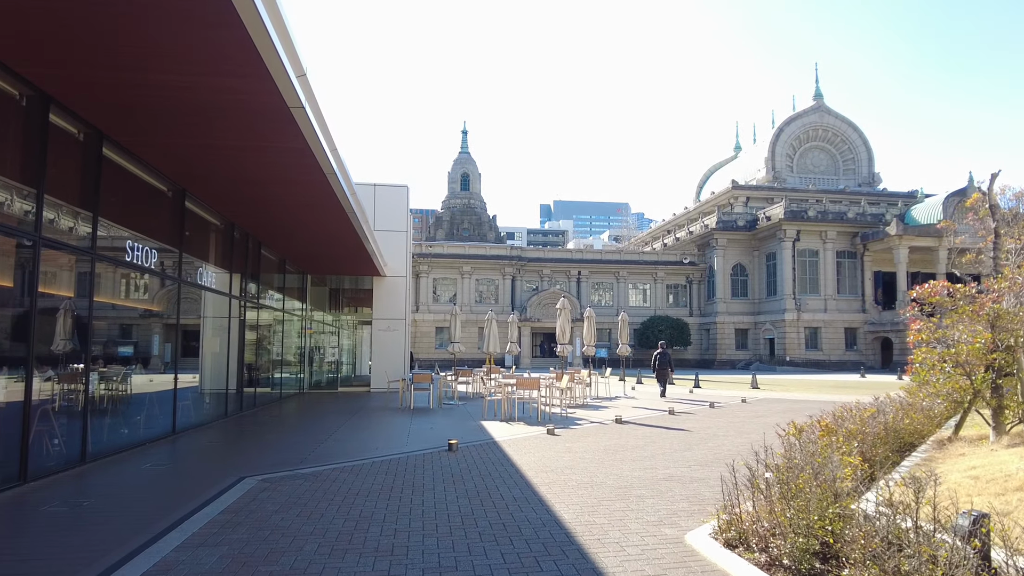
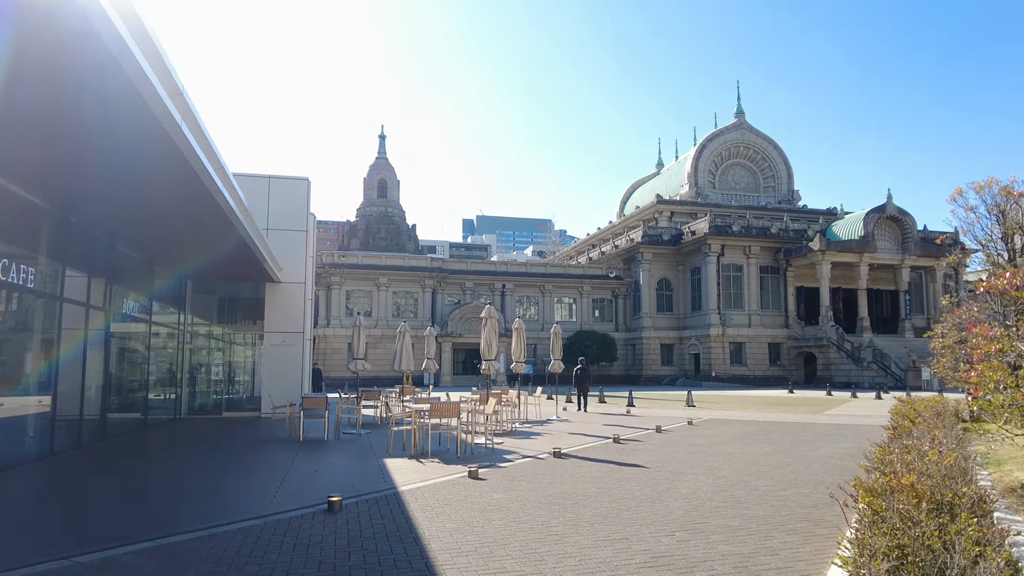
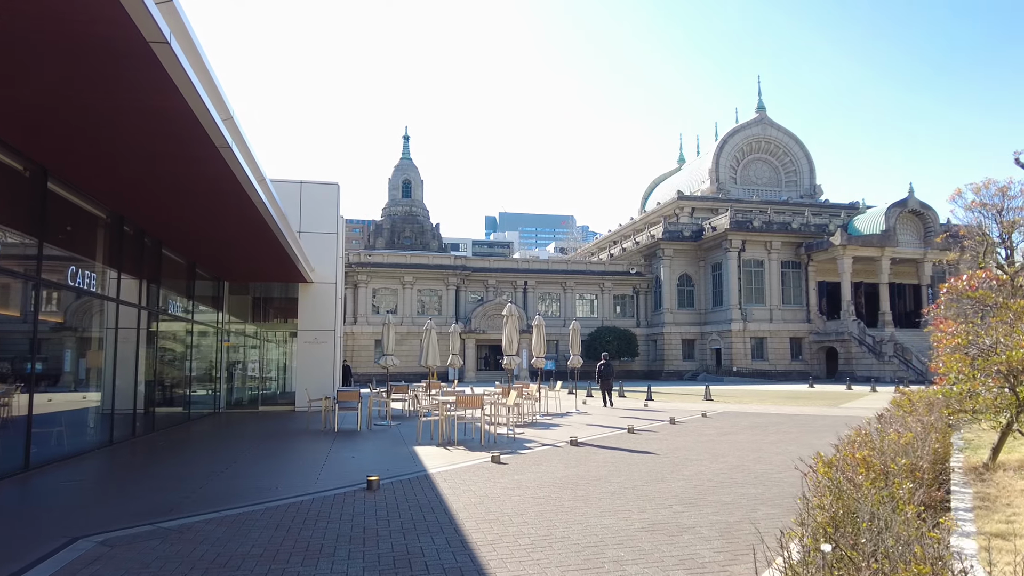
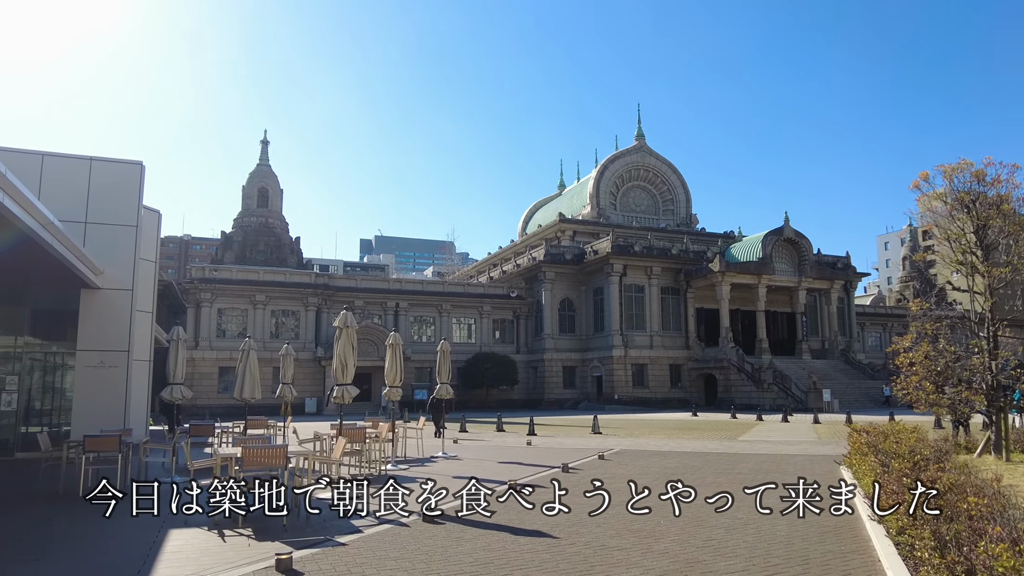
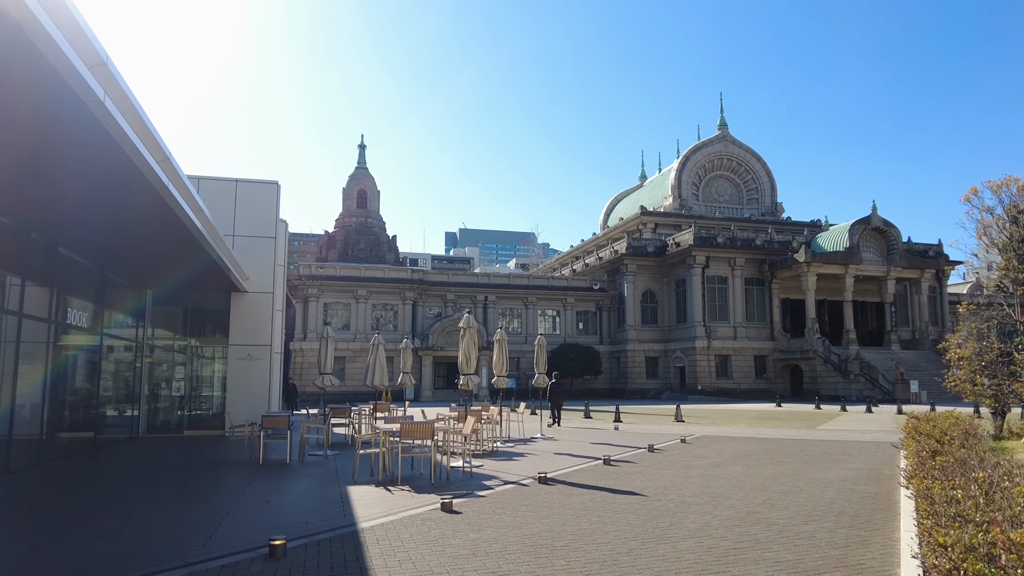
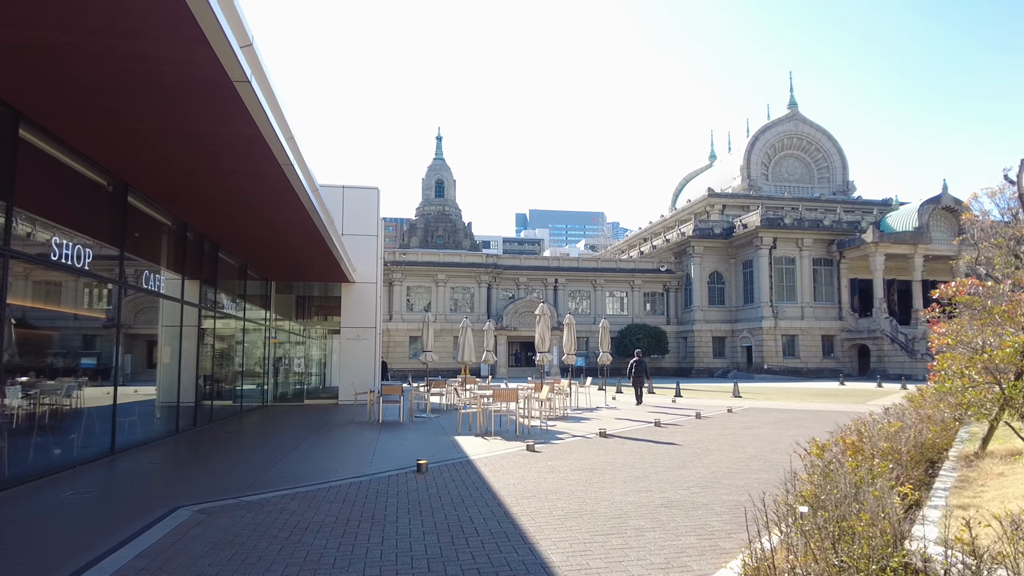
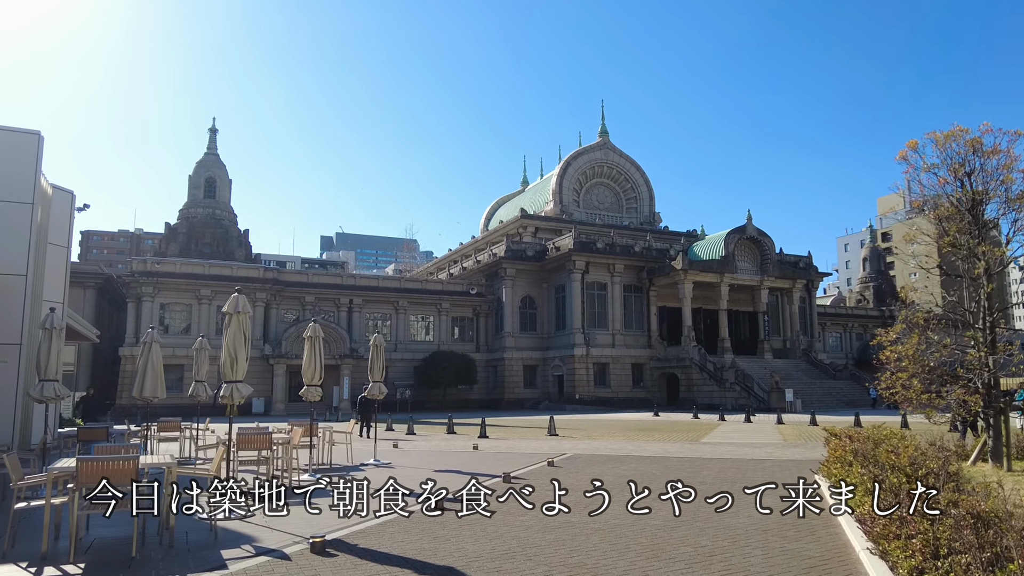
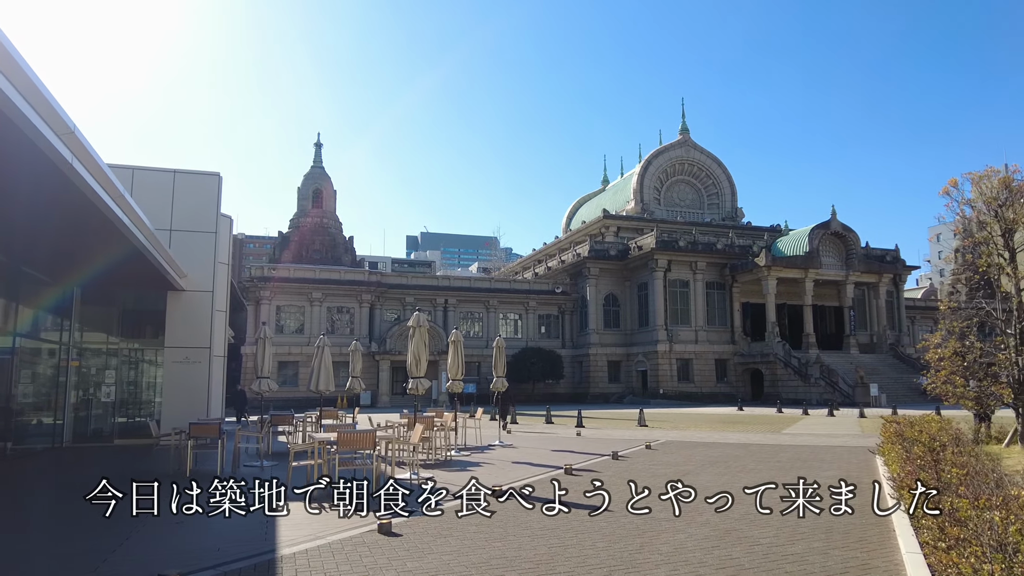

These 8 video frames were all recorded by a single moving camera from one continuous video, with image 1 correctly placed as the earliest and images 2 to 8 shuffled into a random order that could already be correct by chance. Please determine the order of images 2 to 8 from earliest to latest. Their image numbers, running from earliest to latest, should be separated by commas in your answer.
6, 3, 2, 5, 8, 4, 7
